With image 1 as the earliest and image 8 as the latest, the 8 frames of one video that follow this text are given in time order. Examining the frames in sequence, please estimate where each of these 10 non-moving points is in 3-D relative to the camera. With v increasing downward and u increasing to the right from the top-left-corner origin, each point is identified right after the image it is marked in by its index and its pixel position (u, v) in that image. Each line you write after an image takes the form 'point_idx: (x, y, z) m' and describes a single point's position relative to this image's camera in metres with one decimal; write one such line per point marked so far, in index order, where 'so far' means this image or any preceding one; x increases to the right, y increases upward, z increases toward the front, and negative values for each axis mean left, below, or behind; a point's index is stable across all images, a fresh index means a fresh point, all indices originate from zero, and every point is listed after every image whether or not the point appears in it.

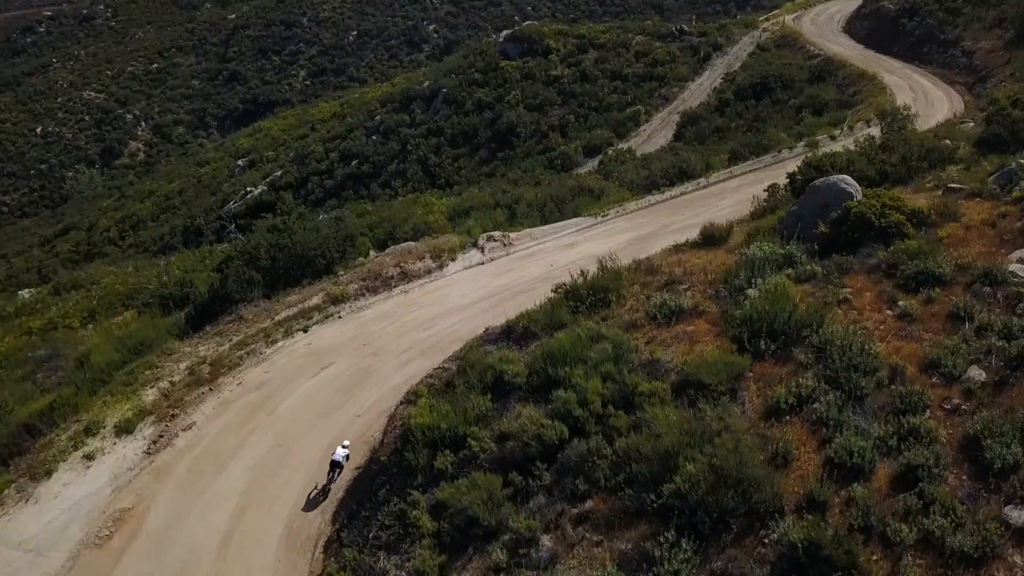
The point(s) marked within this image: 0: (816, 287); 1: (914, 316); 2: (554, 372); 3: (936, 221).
0: (+6.8, 0.0, +18.8) m
1: (+8.0, -0.5, +16.7) m
2: (+0.8, -1.7, +16.9) m
3: (+10.0, +1.6, +19.9) m
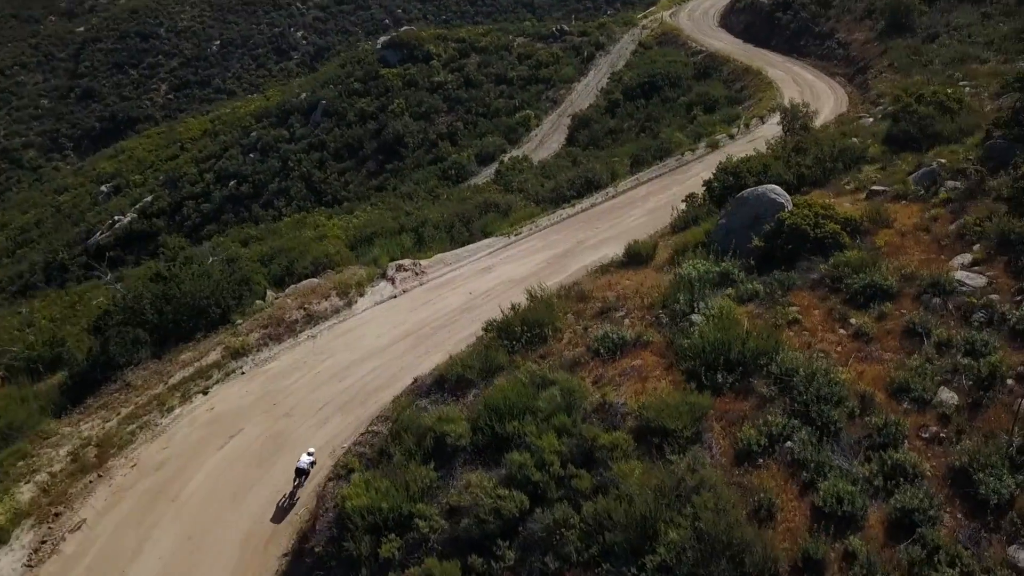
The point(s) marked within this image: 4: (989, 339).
0: (+5.3, -0.4, +17.9) m
1: (+6.8, -0.9, +16.0) m
2: (-0.2, -2.6, +15.3) m
3: (+8.2, +1.4, +19.4) m
4: (+8.3, -0.9, +14.8) m
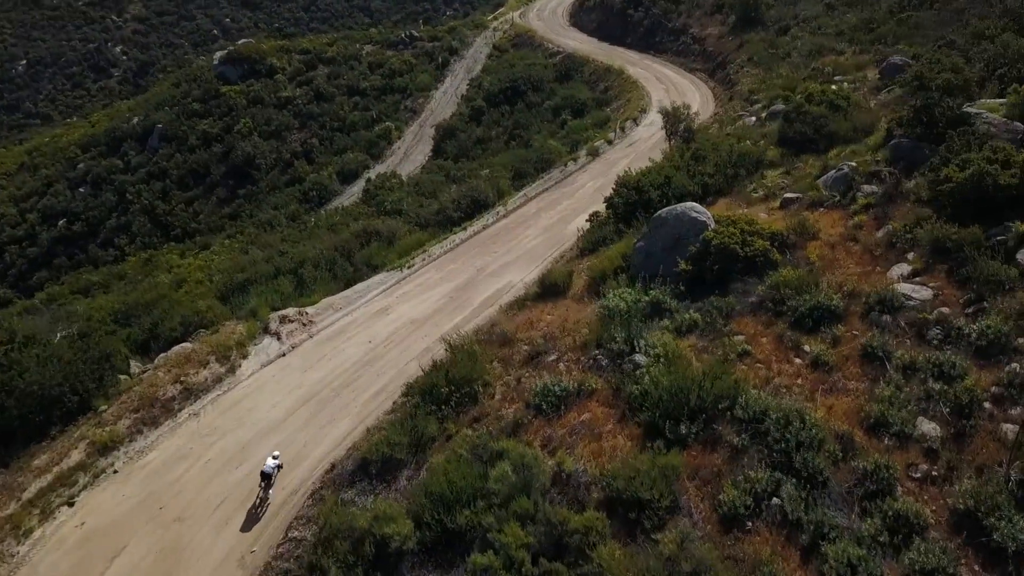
0: (+3.8, -1.0, +16.7) m
1: (+5.6, -1.3, +15.0) m
2: (-0.9, -3.6, +13.2) m
3: (+6.3, +1.0, +18.6) m
4: (+7.4, -1.2, +14.1) m
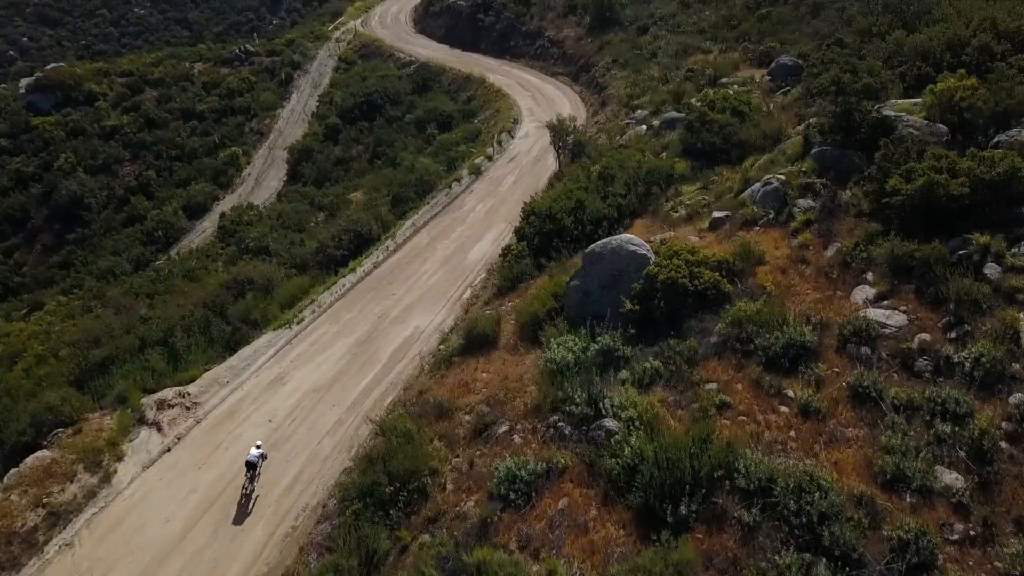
0: (+2.9, -1.8, +15.0) m
1: (+5.0, -2.0, +13.7) m
2: (-0.9, -4.9, +10.7) m
3: (+4.7, +0.4, +17.3) m
4: (+6.8, -1.6, +13.0) m
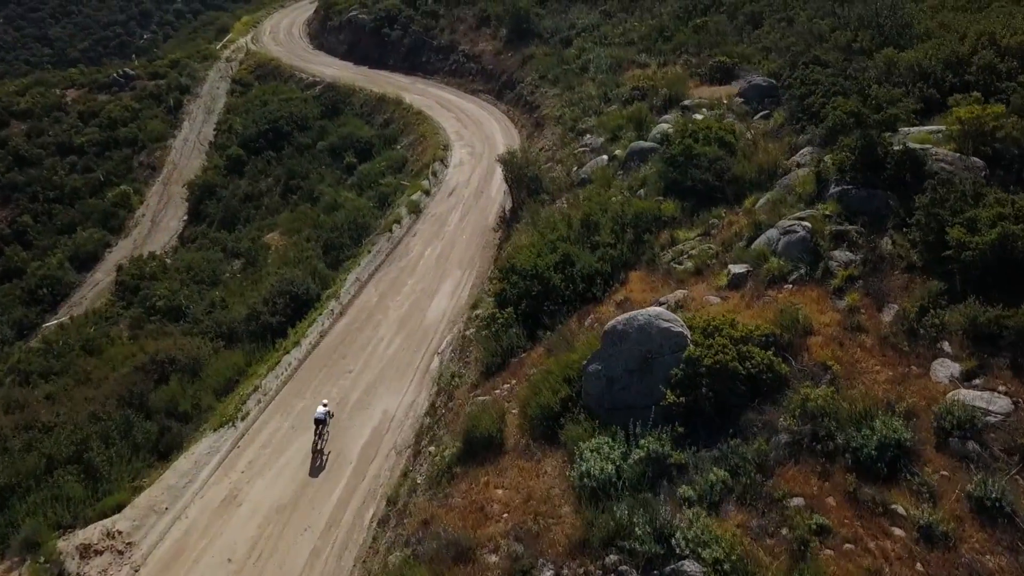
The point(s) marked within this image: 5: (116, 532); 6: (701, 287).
0: (+3.5, -3.3, +12.4) m
1: (+5.8, -3.2, +11.3) m
2: (+0.5, -6.5, +7.7) m
3: (+4.9, -0.9, +14.9) m
4: (+7.7, -2.8, +10.9) m
5: (-7.8, -4.7, +16.5) m
6: (+3.9, +0.1, +17.7) m
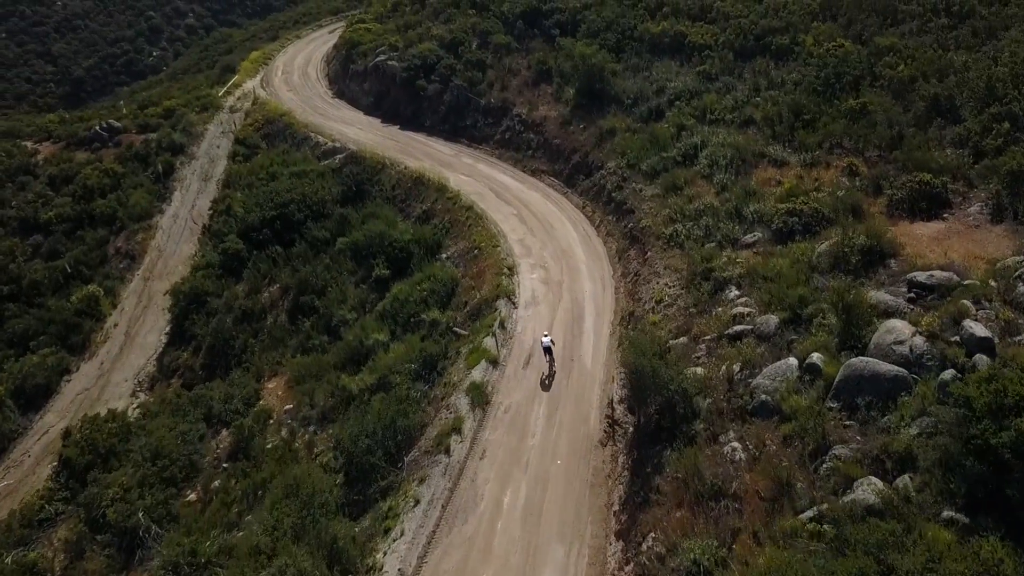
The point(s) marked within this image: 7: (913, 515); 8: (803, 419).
0: (+5.9, -8.8, +2.4) m
1: (+8.1, -8.9, +1.4) m
2: (+2.7, -12.1, -2.2) m
3: (+7.4, -6.5, +5.0) m
4: (+10.0, -8.4, +0.9) m
5: (-5.4, -10.2, +6.7) m
6: (+6.4, -5.6, +7.8) m
7: (+5.8, -3.3, +12.1) m
8: (+5.2, -2.3, +15.1) m
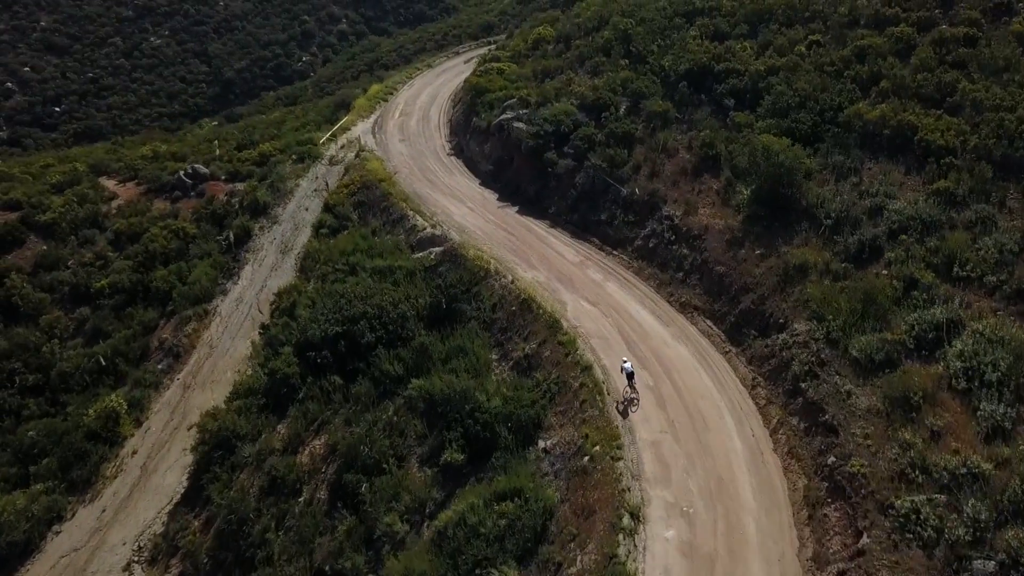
0: (+3.6, -14.5, -7.8) m
1: (+5.6, -14.7, -9.2) m
2: (-0.6, -17.3, -11.9) m
3: (+5.6, -12.4, -5.5) m
4: (+7.4, -14.5, -9.9) m
5: (-7.0, -14.8, -1.8) m
6: (+5.2, -11.4, -2.6) m
7: (+5.5, -9.1, +1.7) m
8: (+5.5, -8.1, +4.8) m
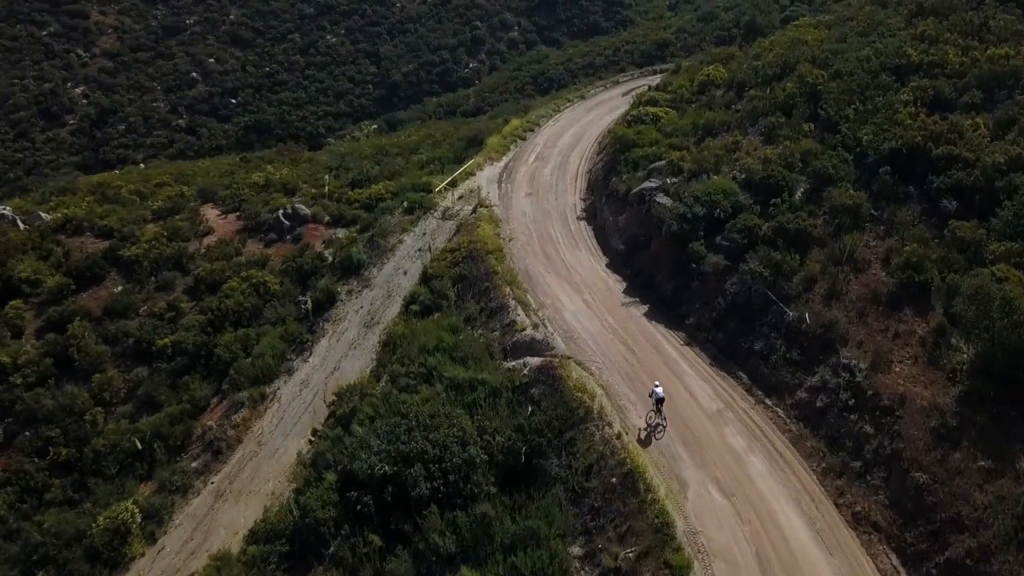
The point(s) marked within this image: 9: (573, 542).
0: (-2.0, -18.3, -15.0) m
1: (-0.3, -18.7, -16.8) m
2: (-7.1, -20.6, -18.3) m
3: (+0.6, -16.5, -13.2) m
4: (+1.4, -18.7, -17.8) m
5: (-11.3, -17.6, -7.2) m
6: (+0.9, -15.5, -10.2) m
7: (+2.2, -13.3, -6.1) m
8: (+2.9, -12.4, -3.0) m
9: (+1.3, -5.9, +19.0) m
